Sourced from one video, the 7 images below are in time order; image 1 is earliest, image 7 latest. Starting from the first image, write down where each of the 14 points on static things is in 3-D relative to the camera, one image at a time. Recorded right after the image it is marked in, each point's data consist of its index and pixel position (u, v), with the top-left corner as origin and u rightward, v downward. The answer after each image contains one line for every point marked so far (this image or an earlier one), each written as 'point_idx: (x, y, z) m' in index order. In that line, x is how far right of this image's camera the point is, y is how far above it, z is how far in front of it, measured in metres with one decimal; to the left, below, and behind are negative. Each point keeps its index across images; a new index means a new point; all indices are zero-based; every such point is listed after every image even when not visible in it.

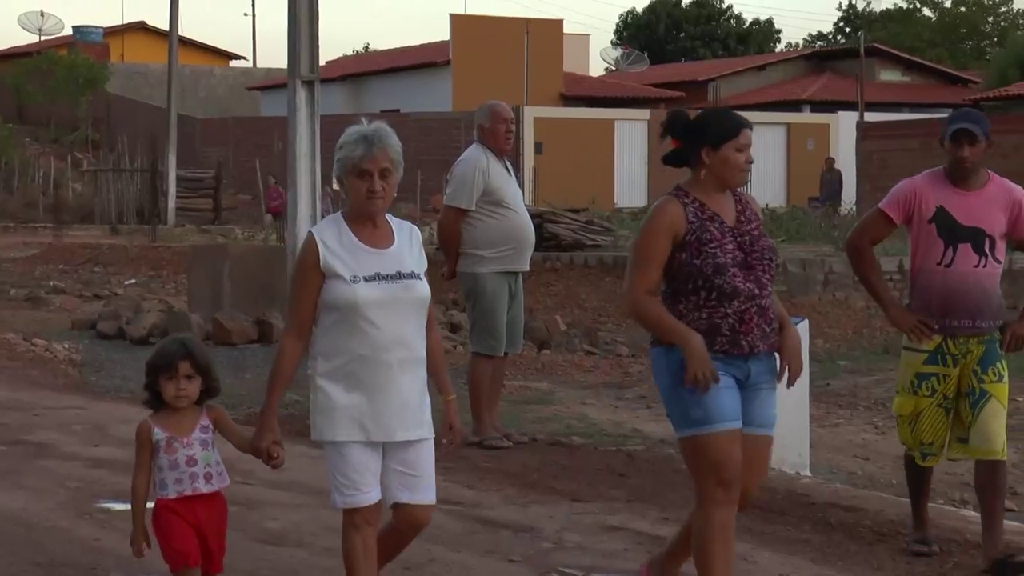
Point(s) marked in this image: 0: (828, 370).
0: (+1.7, -0.5, +9.5) m
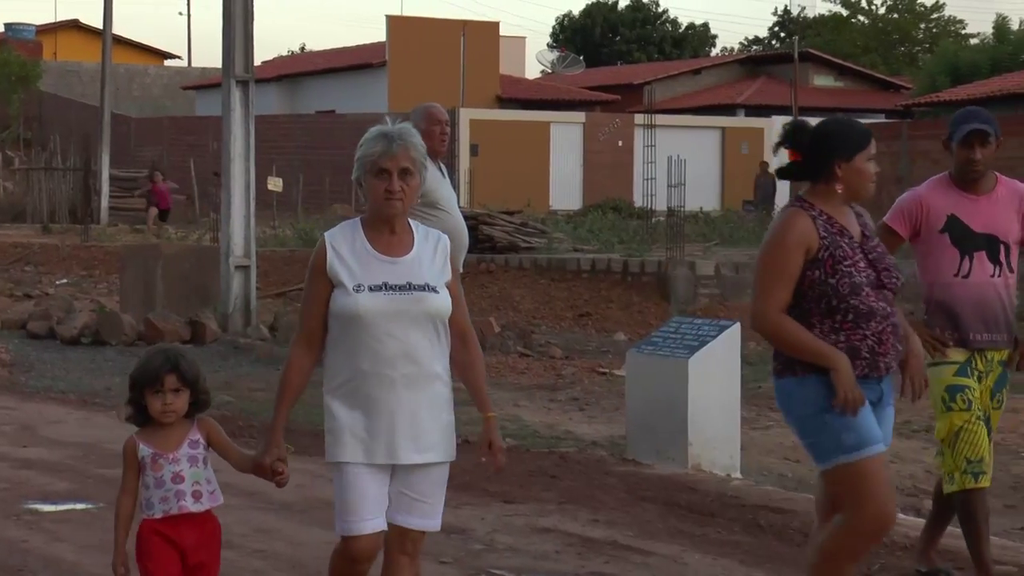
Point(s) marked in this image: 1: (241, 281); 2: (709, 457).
0: (+1.4, -0.5, +9.5) m
1: (-2.0, 0.0, +12.1) m
2: (+0.9, -0.7, +7.3) m
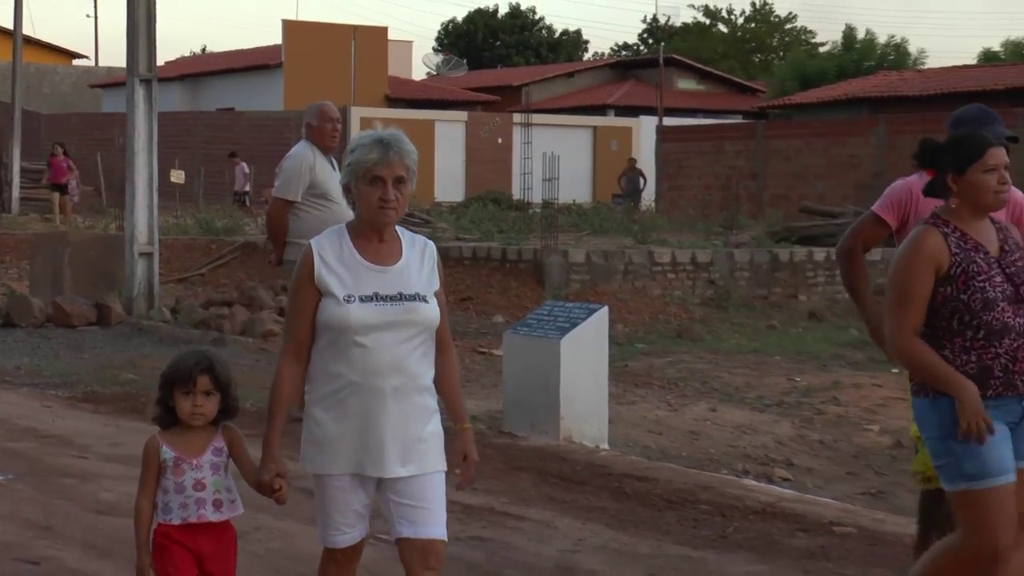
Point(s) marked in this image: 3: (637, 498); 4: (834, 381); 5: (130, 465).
0: (+0.7, -0.4, +10.1) m
1: (-2.8, +0.2, +12.6) m
2: (+0.3, -0.7, +8.0) m
3: (+0.5, -0.9, +7.3) m
4: (+1.8, -0.5, +9.4) m
5: (-1.8, -0.8, +7.6) m
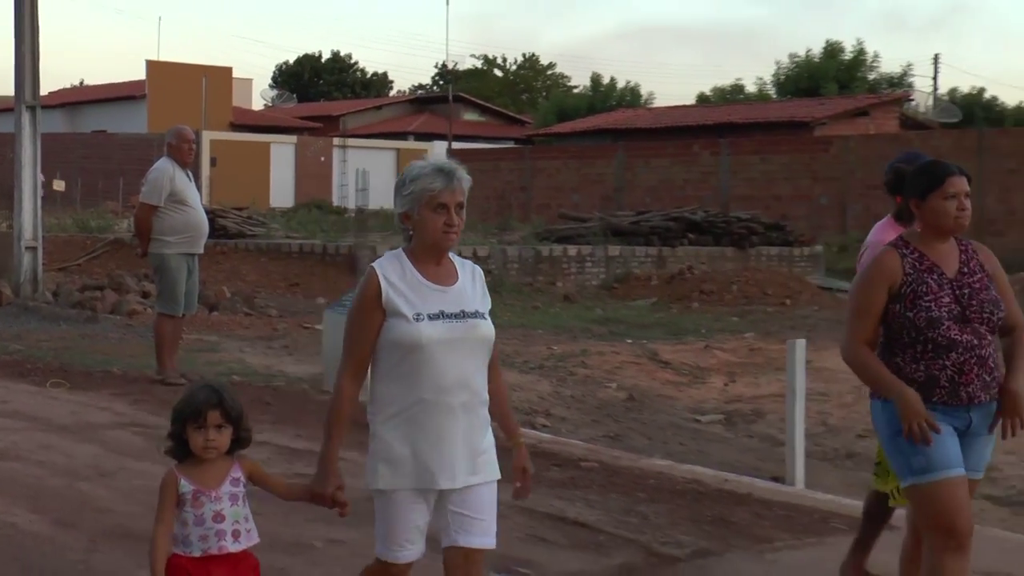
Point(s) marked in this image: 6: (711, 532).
0: (-0.6, -0.3, +12.3) m
1: (-4.3, +0.2, +14.4) m
2: (-0.8, -0.6, +10.1) m
3: (-0.5, -0.9, +9.4) m
4: (+0.6, -0.4, +11.6) m
5: (-2.9, -0.7, +9.5) m
6: (+1.0, -1.2, +7.7) m
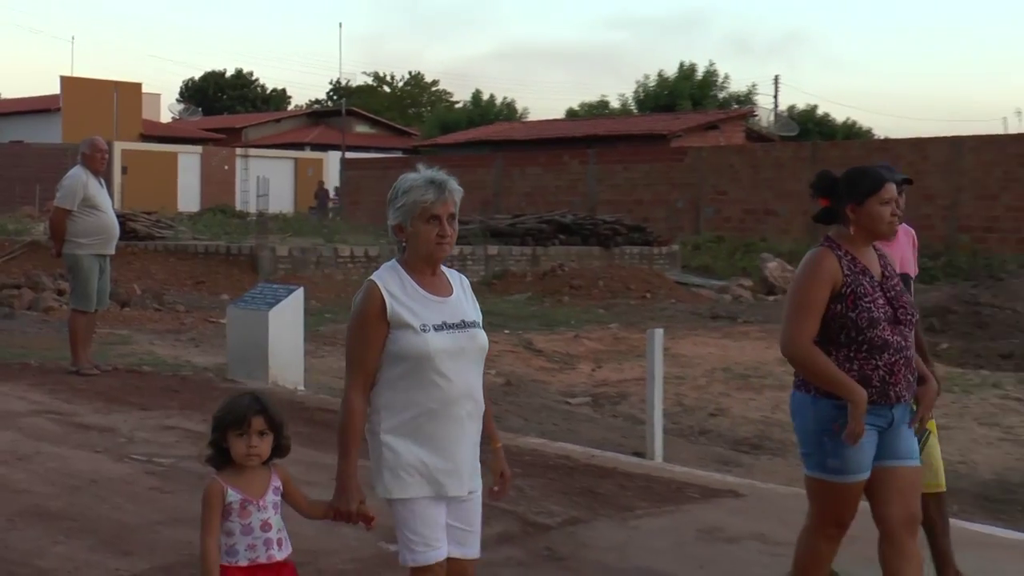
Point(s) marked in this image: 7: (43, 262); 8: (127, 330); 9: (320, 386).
0: (-1.5, -0.3, +13.2) m
1: (-5.4, +0.2, +15.1) m
2: (-1.6, -0.6, +11.0) m
3: (-1.2, -0.8, +10.4) m
4: (-0.3, -0.4, +12.7) m
5: (-3.6, -0.7, +10.3) m
6: (+0.4, -1.1, +8.8) m
7: (-5.6, +0.3, +18.8) m
8: (-2.9, -0.3, +12.4) m
9: (-1.3, -0.7, +11.1) m
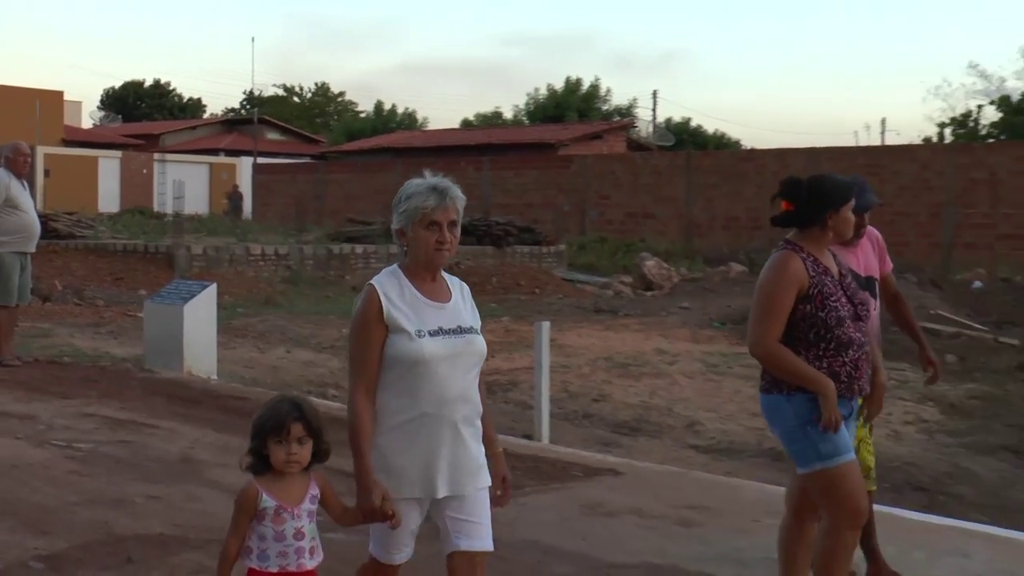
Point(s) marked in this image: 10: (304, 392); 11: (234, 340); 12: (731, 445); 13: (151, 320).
0: (-2.4, -0.3, +14.0) m
1: (-6.4, +0.3, +15.6) m
2: (-2.3, -0.5, +11.8) m
3: (-1.9, -0.8, +11.2) m
4: (-1.2, -0.4, +13.5) m
5: (-4.3, -0.7, +10.9) m
6: (-0.2, -1.1, +9.7) m
7: (-6.8, +0.3, +19.3) m
8: (-3.8, -0.3, +13.1) m
9: (-2.1, -0.7, +11.9) m
10: (-1.5, -0.7, +11.5) m
11: (-2.2, -0.4, +12.8) m
12: (+1.4, -1.0, +10.4) m
13: (-2.6, -0.2, +11.8) m
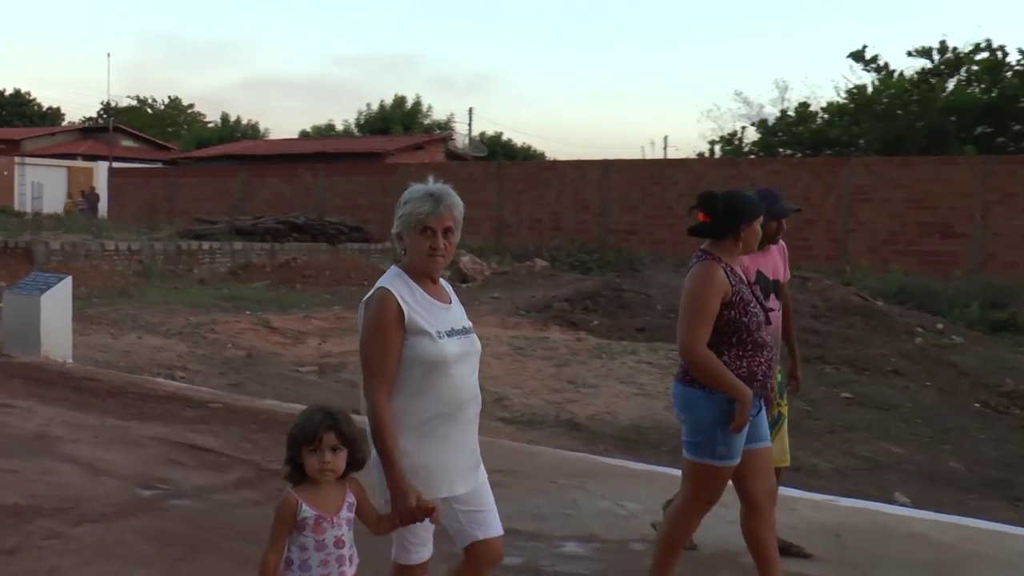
0: (-4.0, -0.2, +15.1) m
1: (-8.1, +0.4, +16.2) m
2: (-3.7, -0.5, +12.9) m
3: (-3.2, -0.8, +12.3) m
4: (-2.7, -0.3, +14.8) m
5: (-5.5, -0.6, +11.8) m
6: (-1.4, -1.1, +11.0) m
7: (-9.0, +0.4, +19.9) m
8: (-5.3, -0.2, +14.0) m
9: (-3.4, -0.6, +13.1) m
10: (-2.8, -0.7, +12.8) m
11: (-3.6, -0.4, +13.9) m
12: (+0.2, -1.0, +11.9) m
13: (-4.0, -0.2, +12.9) m
